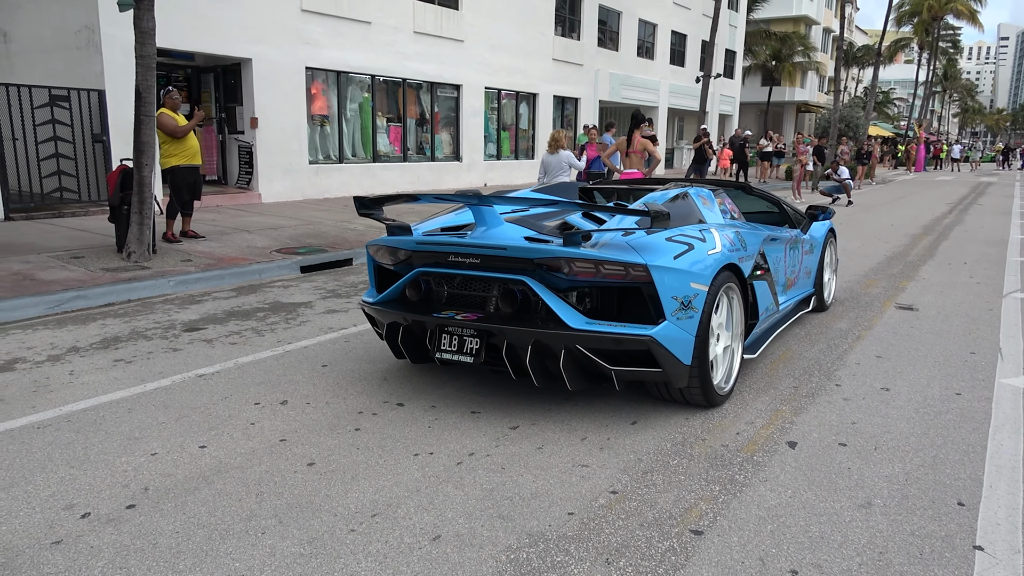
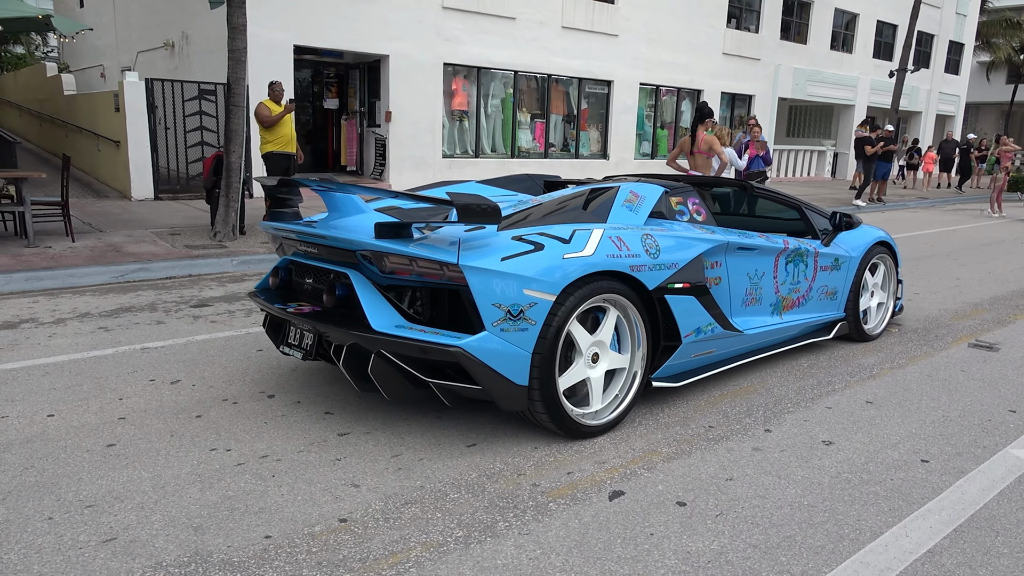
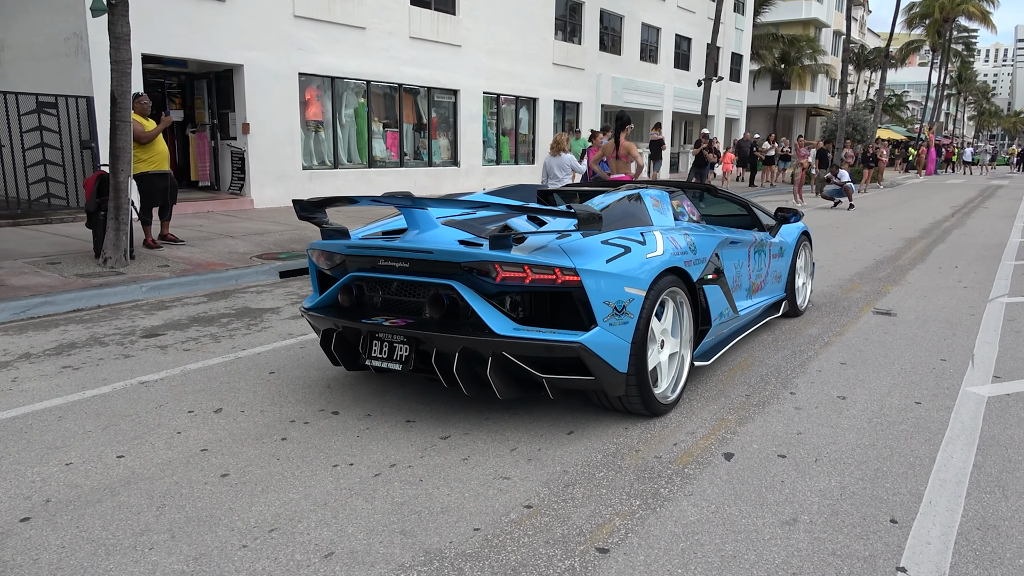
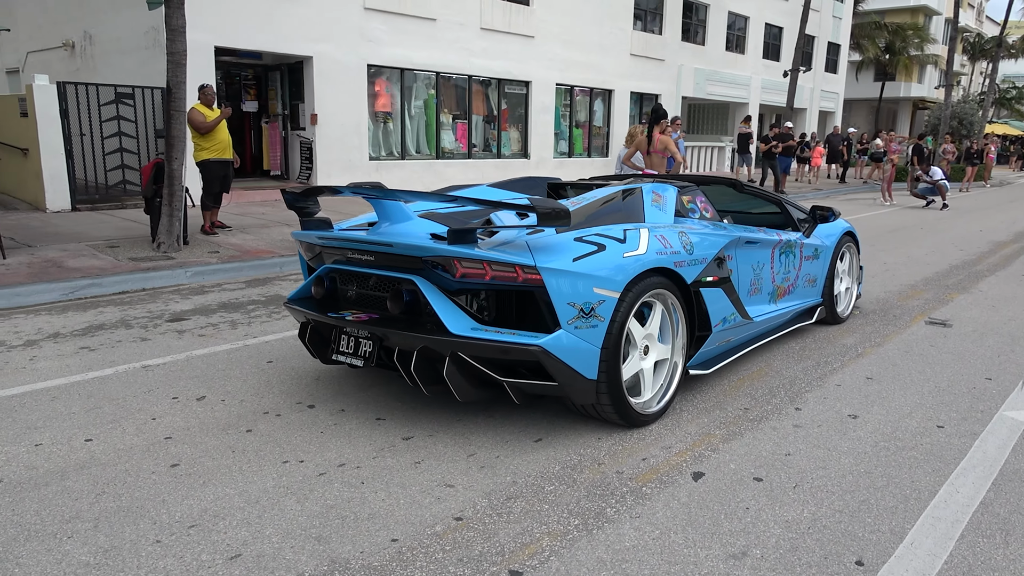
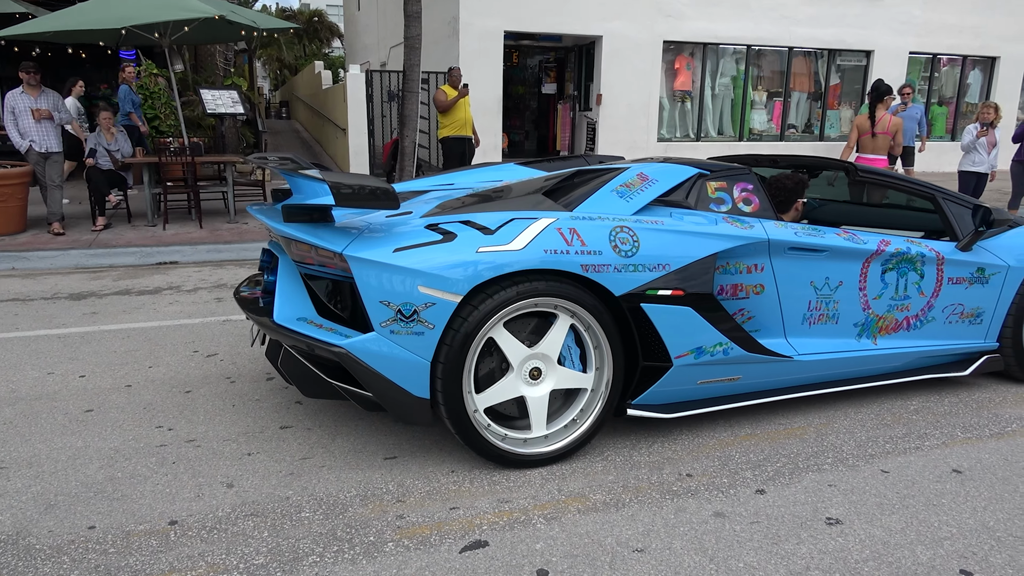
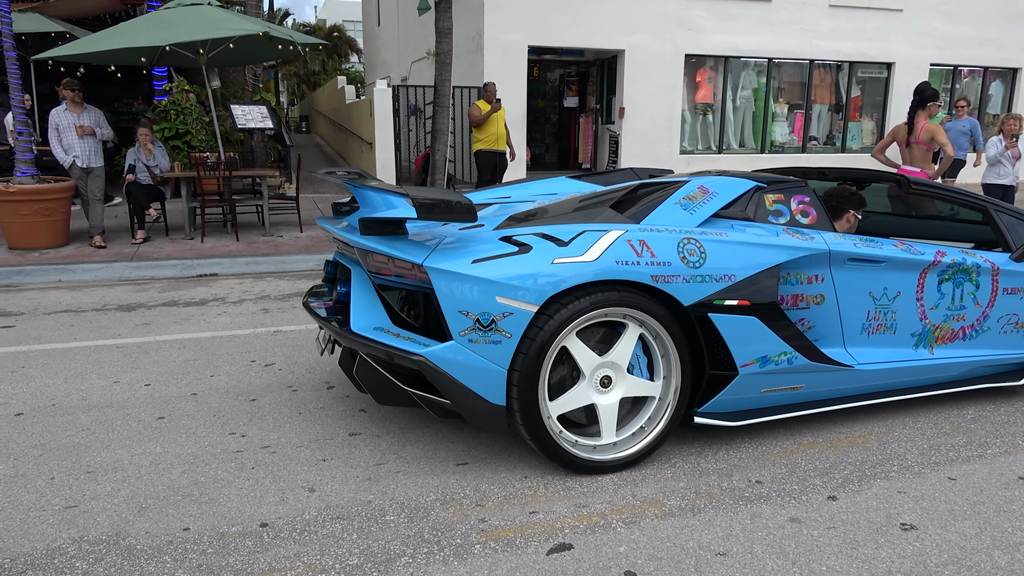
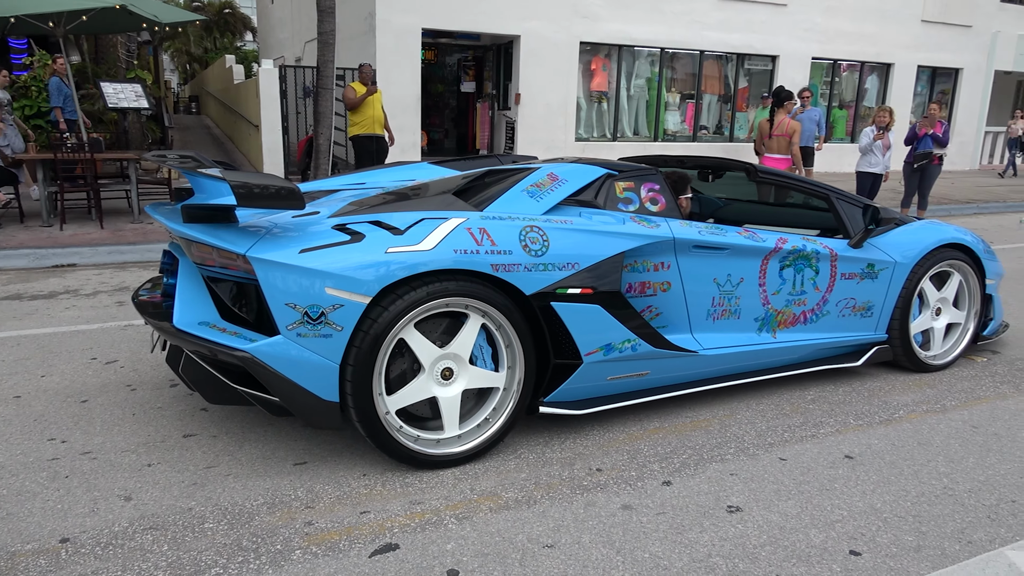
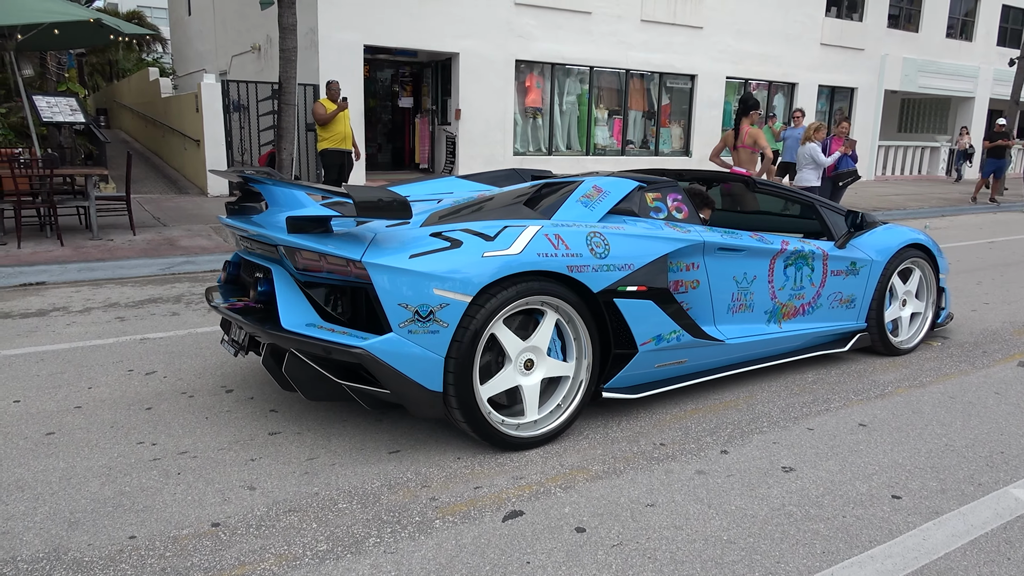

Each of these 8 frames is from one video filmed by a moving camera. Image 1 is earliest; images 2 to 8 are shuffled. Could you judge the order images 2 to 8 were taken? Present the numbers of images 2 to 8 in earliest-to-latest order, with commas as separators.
3, 4, 2, 8, 6, 5, 7
